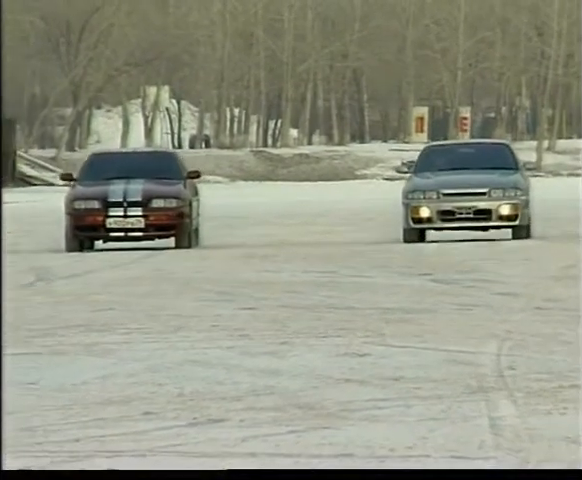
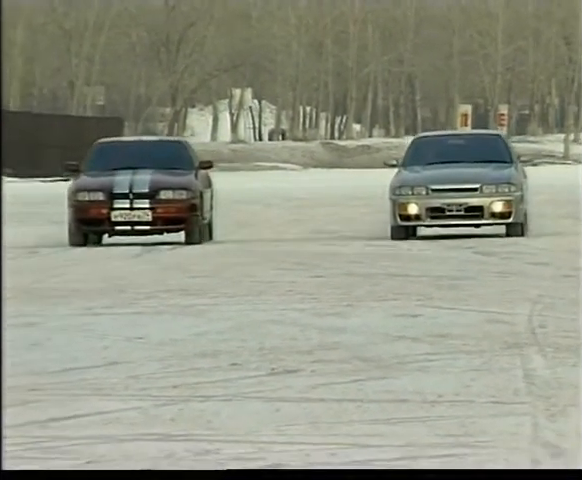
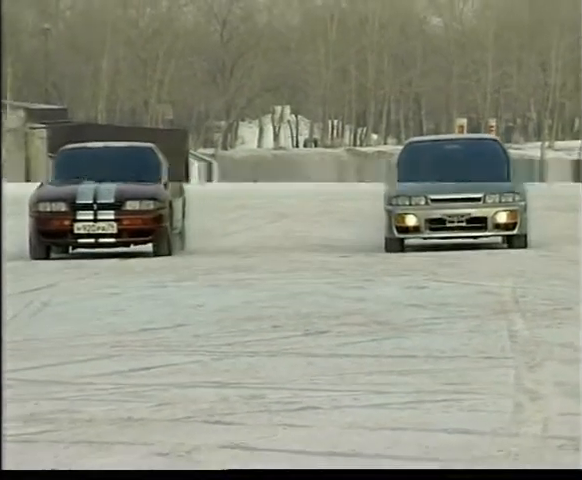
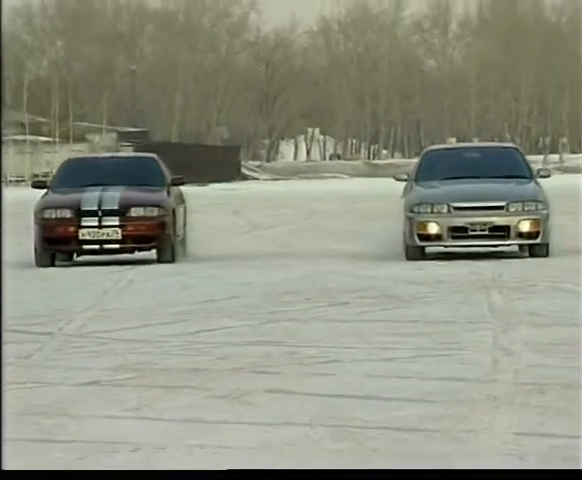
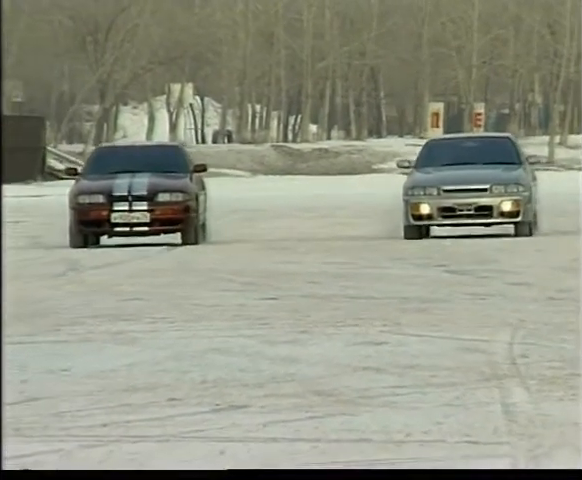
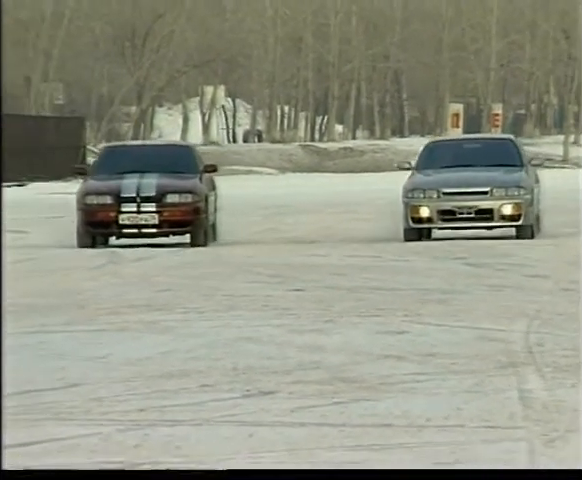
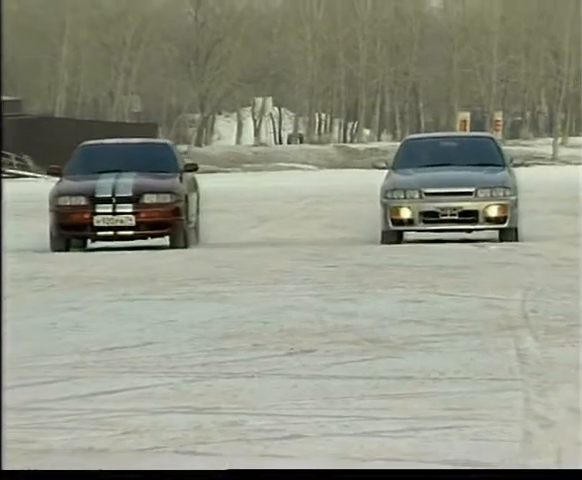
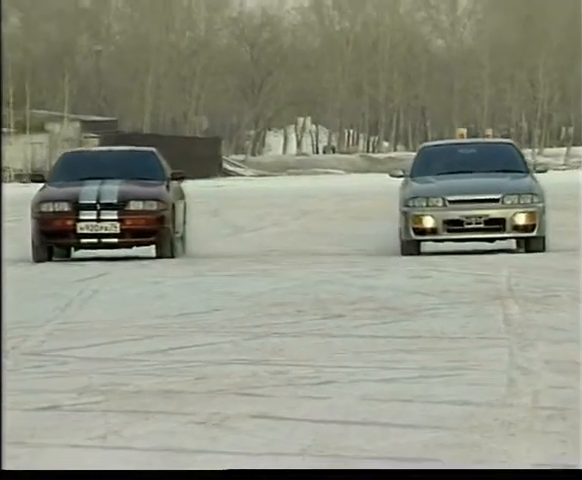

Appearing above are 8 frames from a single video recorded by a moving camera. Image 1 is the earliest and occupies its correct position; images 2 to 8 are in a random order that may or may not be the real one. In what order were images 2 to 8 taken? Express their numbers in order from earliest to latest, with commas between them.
5, 6, 2, 7, 3, 8, 4
